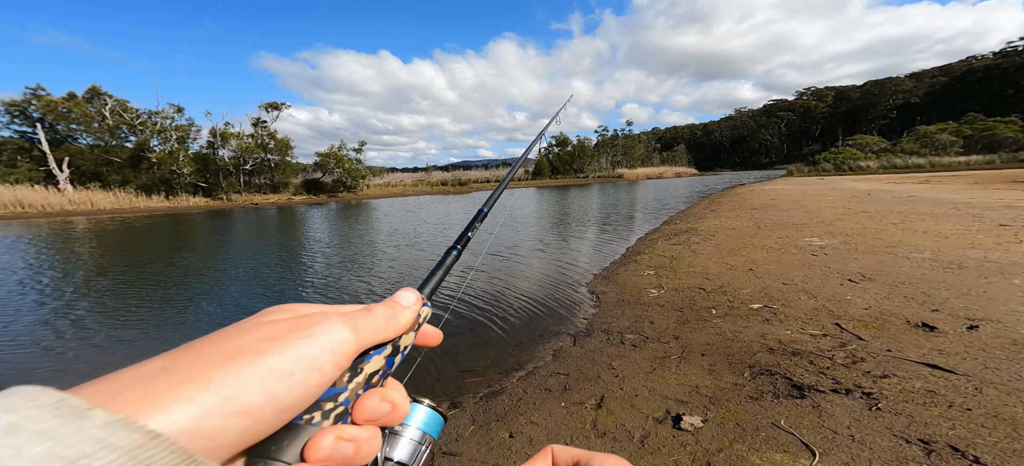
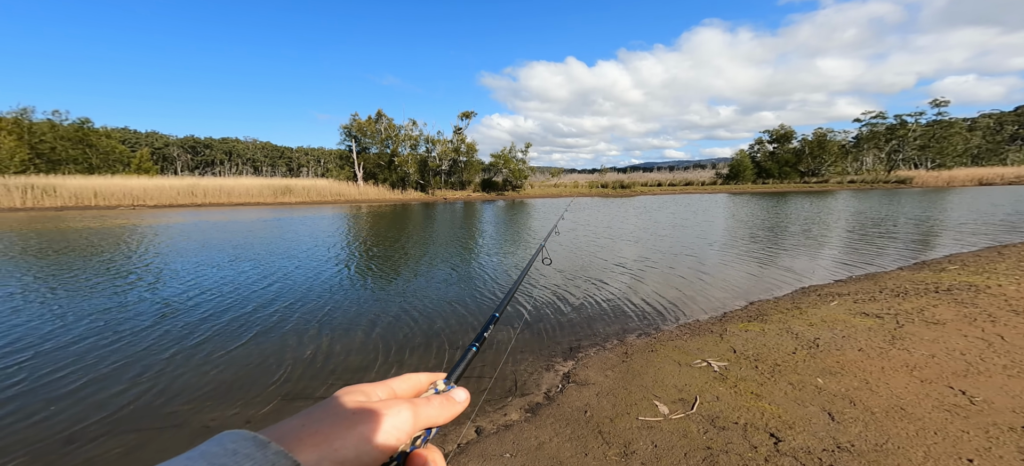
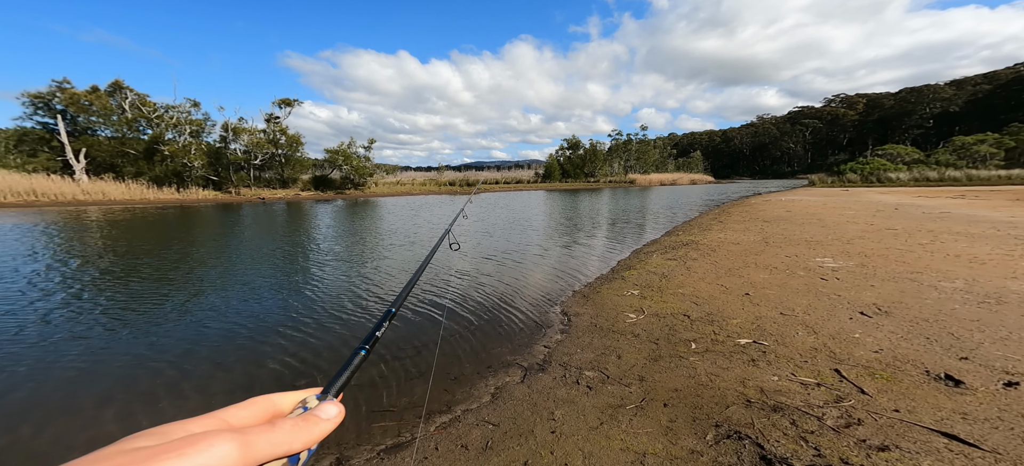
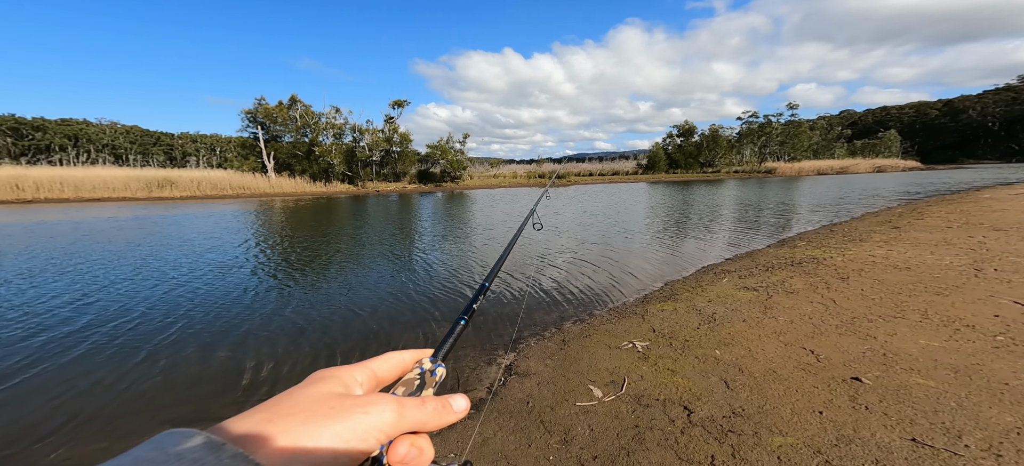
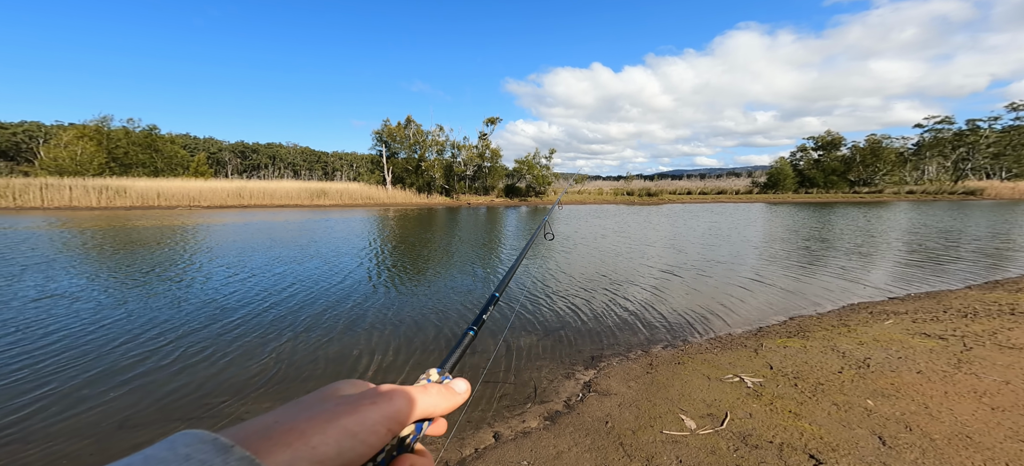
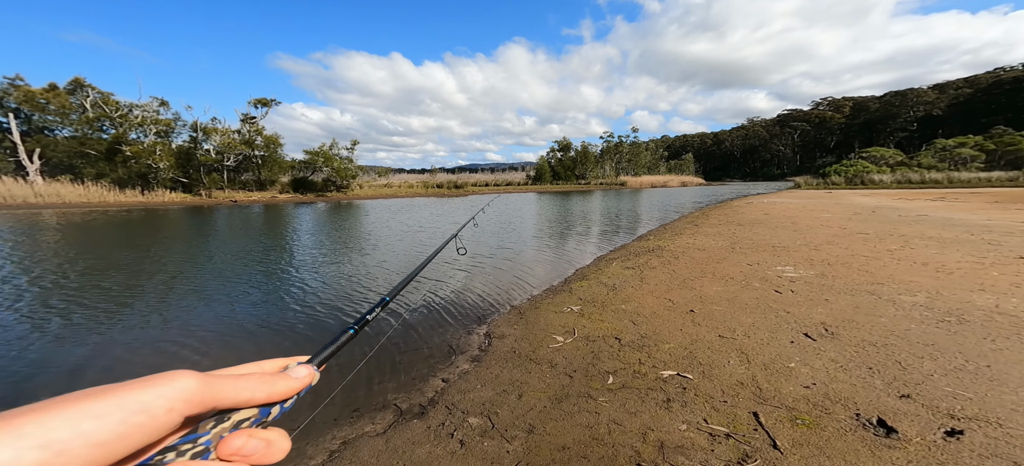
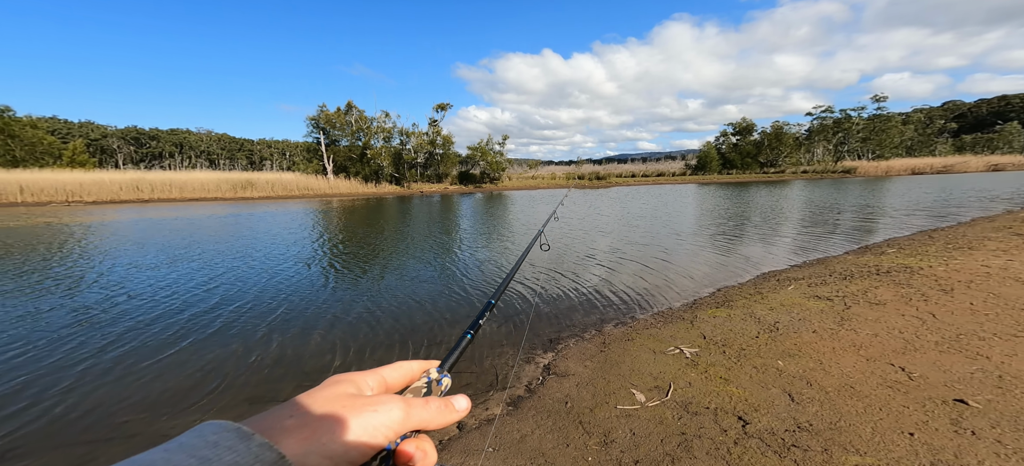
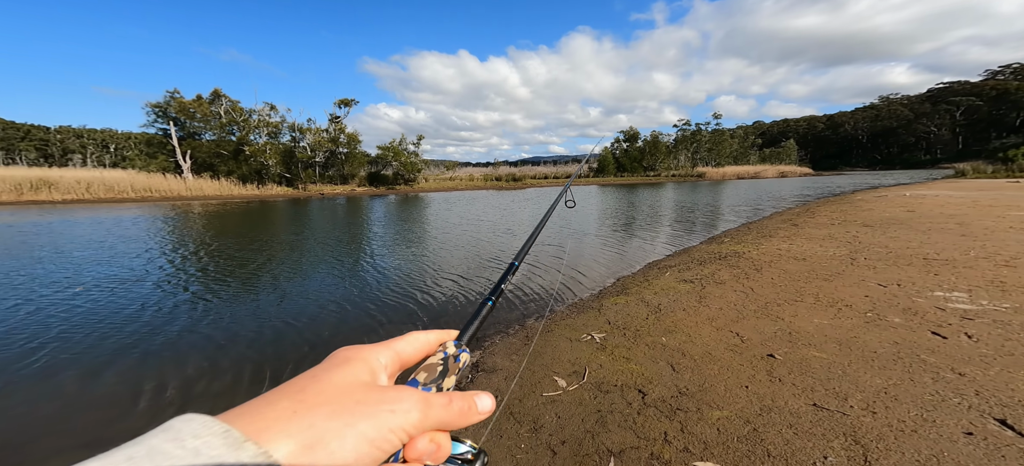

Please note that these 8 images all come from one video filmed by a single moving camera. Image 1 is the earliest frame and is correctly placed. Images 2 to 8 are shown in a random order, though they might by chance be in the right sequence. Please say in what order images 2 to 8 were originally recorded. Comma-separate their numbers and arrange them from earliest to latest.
3, 6, 8, 4, 7, 2, 5
